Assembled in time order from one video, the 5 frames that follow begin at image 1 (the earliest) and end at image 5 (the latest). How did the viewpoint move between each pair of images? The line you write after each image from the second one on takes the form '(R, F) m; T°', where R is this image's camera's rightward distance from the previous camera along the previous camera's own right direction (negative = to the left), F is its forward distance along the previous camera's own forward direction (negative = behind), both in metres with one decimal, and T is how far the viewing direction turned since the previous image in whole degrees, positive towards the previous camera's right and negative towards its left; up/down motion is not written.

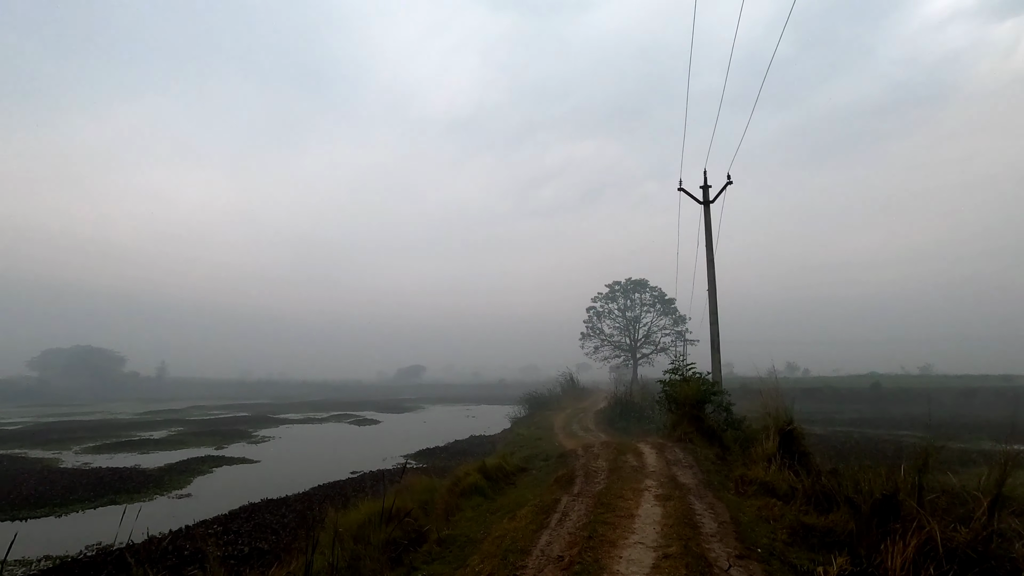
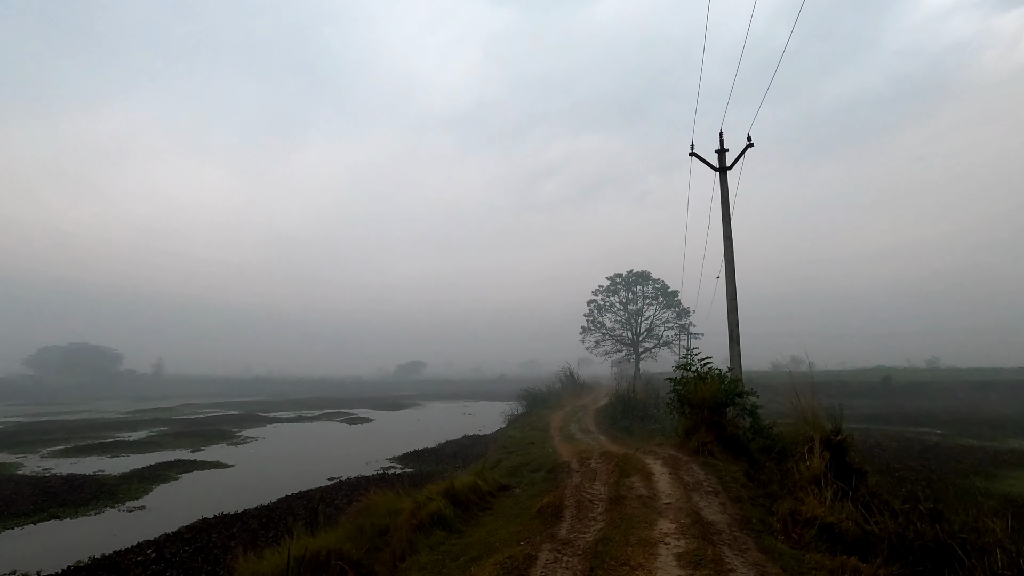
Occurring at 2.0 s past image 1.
(+0.5, +2.2) m; 0°
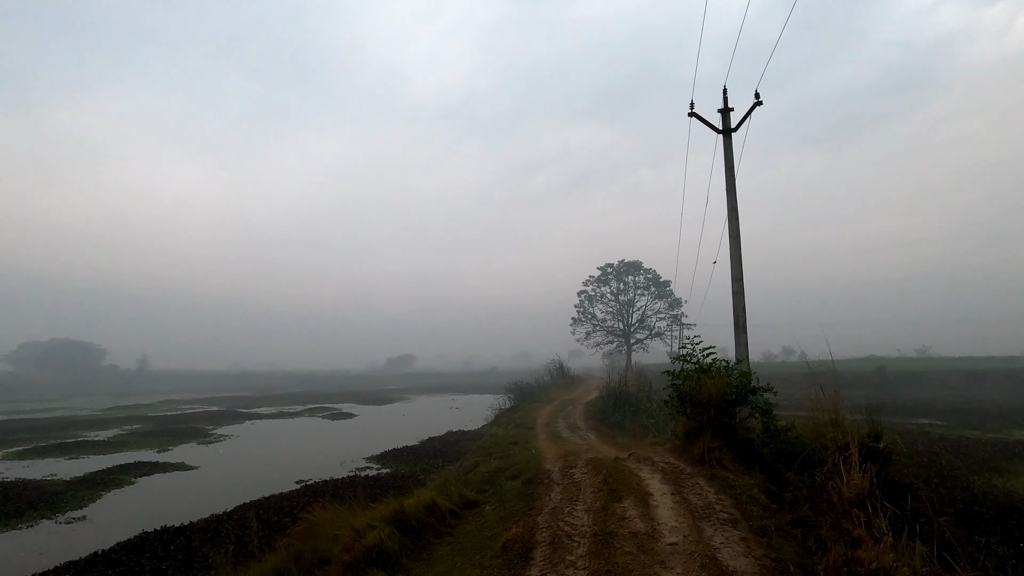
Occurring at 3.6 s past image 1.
(+0.4, +1.7) m; +1°
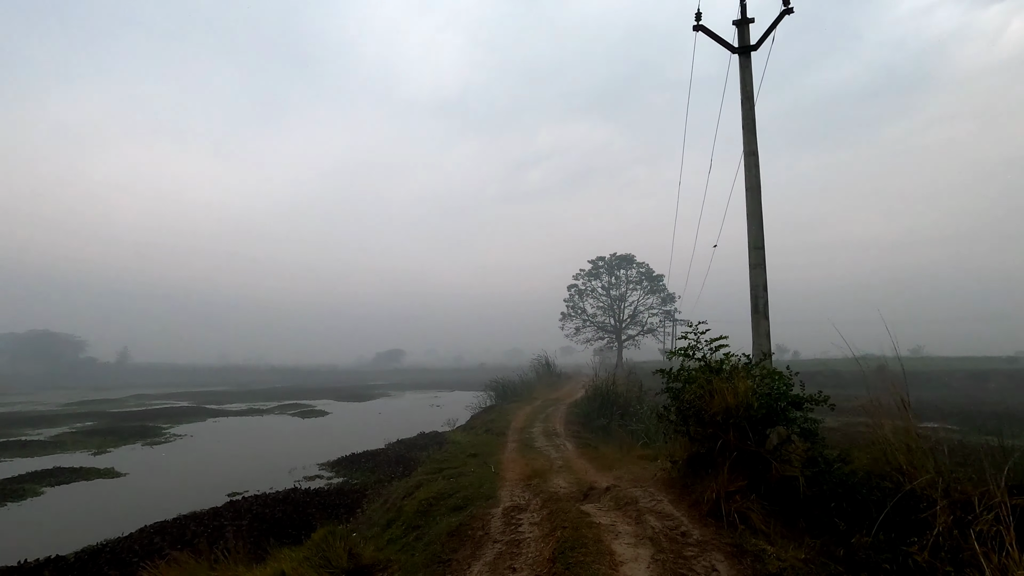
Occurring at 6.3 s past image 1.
(+0.9, +2.9) m; +1°
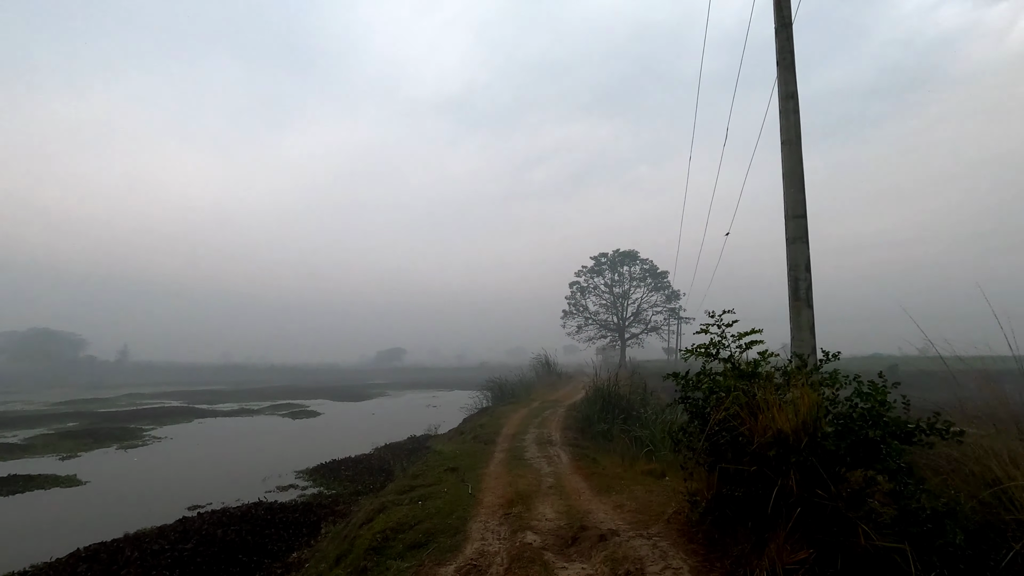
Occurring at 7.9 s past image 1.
(+0.4, +1.8) m; 0°
